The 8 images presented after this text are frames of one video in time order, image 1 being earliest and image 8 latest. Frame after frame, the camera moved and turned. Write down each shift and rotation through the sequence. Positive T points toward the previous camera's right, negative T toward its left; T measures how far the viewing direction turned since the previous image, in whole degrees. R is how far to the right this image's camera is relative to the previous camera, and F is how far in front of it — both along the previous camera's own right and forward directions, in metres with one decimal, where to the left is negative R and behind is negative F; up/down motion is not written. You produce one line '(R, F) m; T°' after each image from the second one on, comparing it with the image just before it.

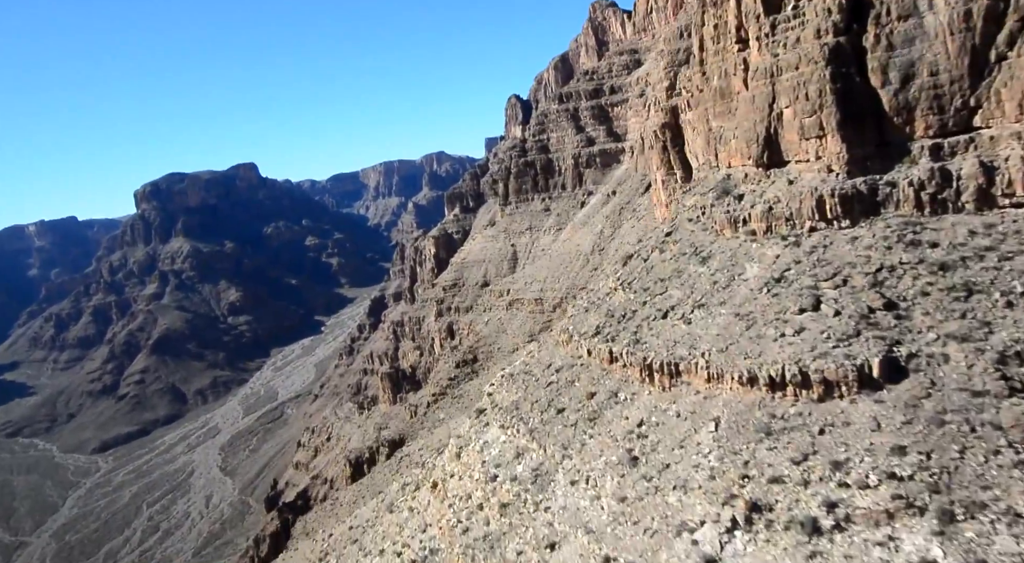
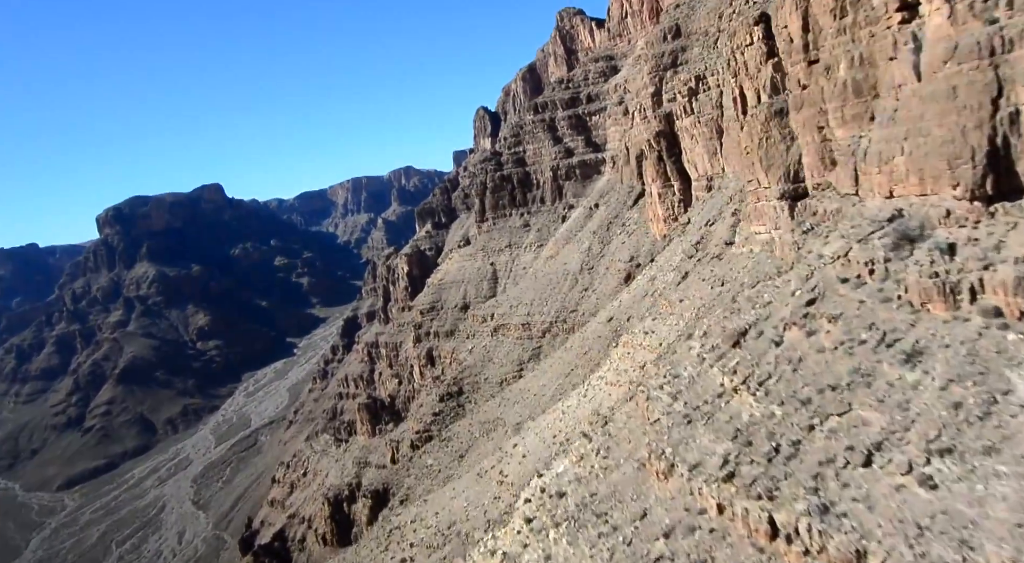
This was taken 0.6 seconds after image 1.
(-0.6, +3.1) m; +2°
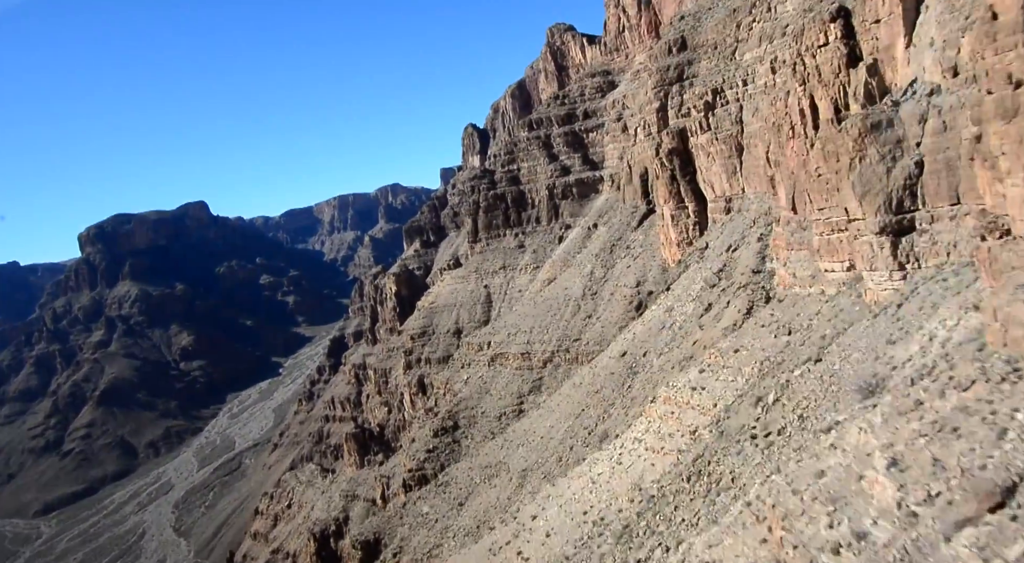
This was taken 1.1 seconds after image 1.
(-0.6, +2.6) m; +1°
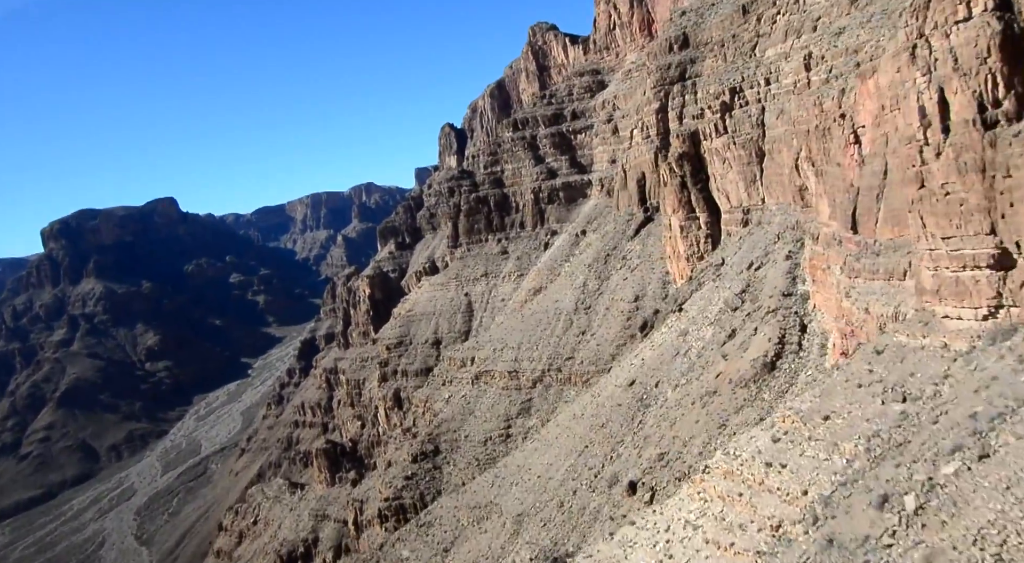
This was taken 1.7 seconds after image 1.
(-0.7, +3.1) m; +2°
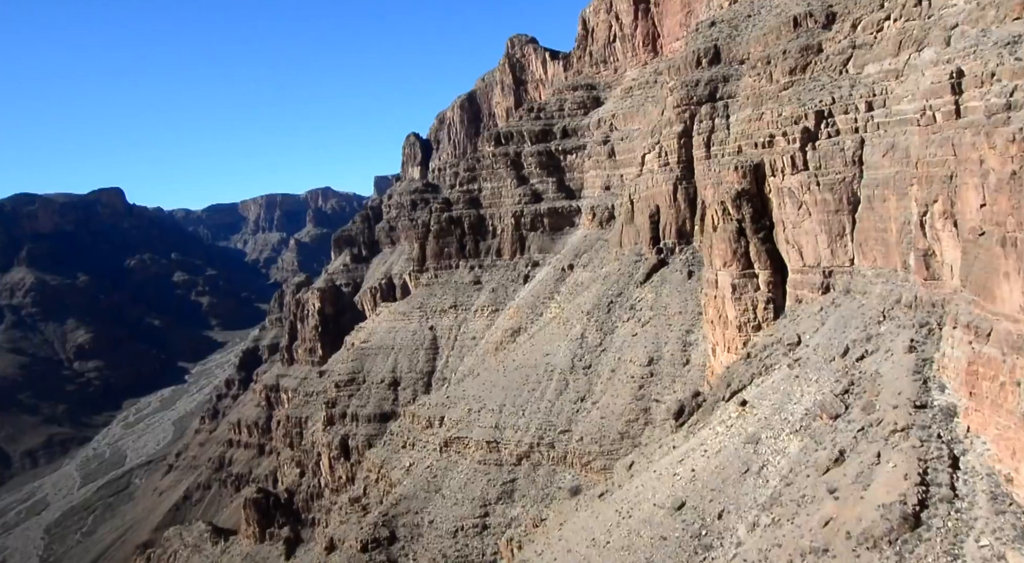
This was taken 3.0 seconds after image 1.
(-1.3, +6.8) m; +3°
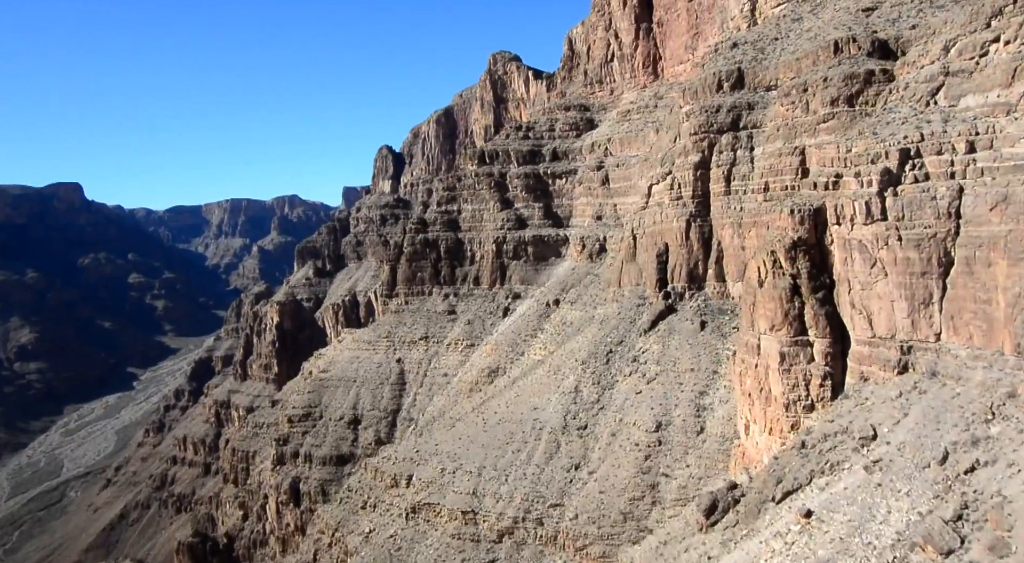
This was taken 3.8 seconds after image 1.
(-0.9, +4.2) m; +3°
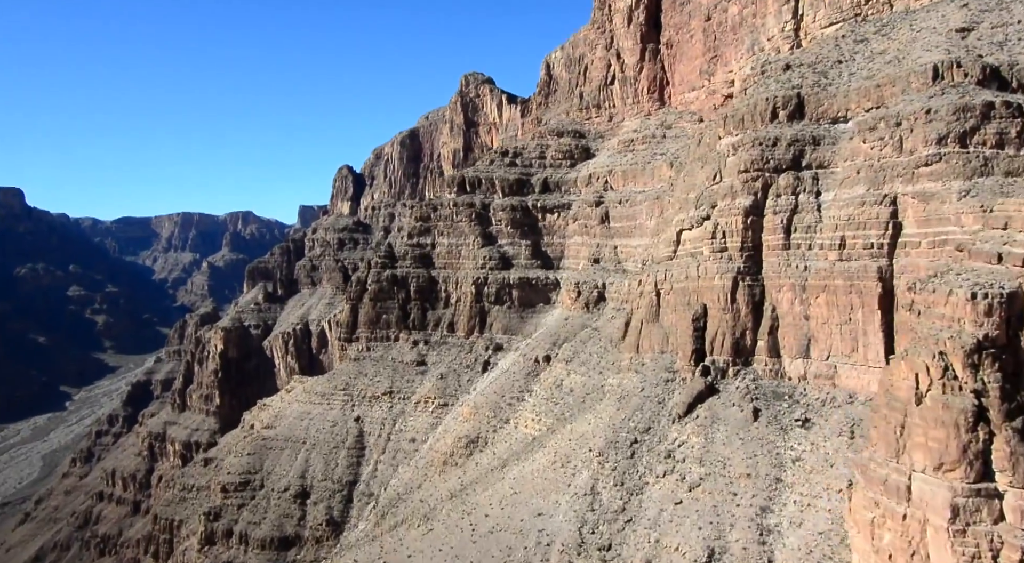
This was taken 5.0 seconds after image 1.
(-1.4, +6.2) m; +3°
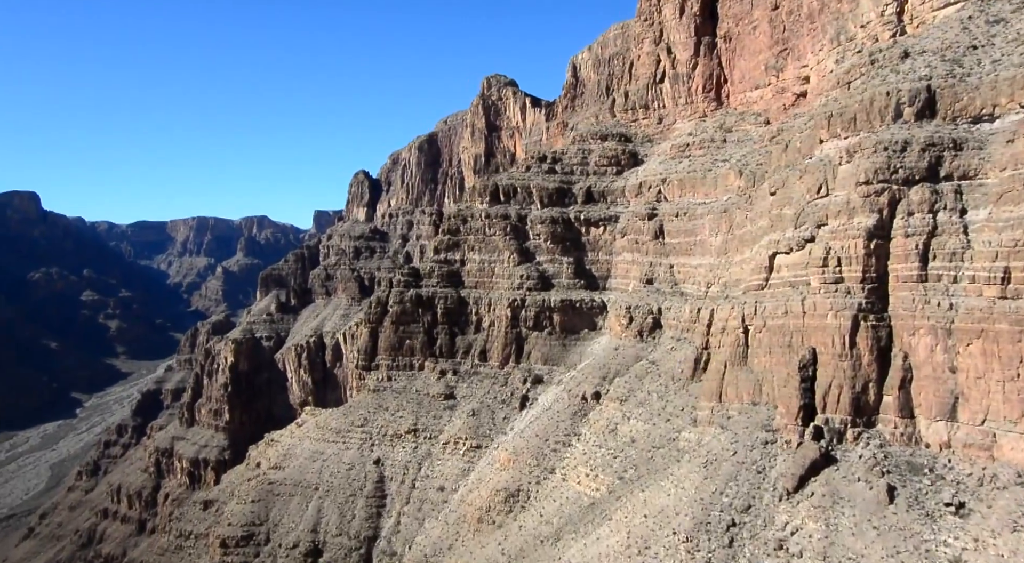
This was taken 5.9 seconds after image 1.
(-1.2, +4.6) m; -1°
